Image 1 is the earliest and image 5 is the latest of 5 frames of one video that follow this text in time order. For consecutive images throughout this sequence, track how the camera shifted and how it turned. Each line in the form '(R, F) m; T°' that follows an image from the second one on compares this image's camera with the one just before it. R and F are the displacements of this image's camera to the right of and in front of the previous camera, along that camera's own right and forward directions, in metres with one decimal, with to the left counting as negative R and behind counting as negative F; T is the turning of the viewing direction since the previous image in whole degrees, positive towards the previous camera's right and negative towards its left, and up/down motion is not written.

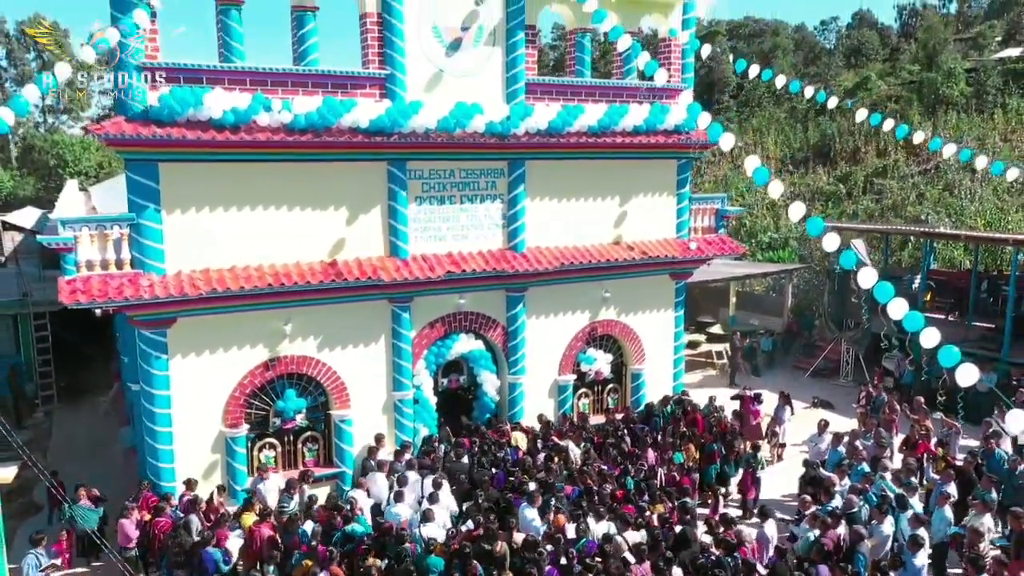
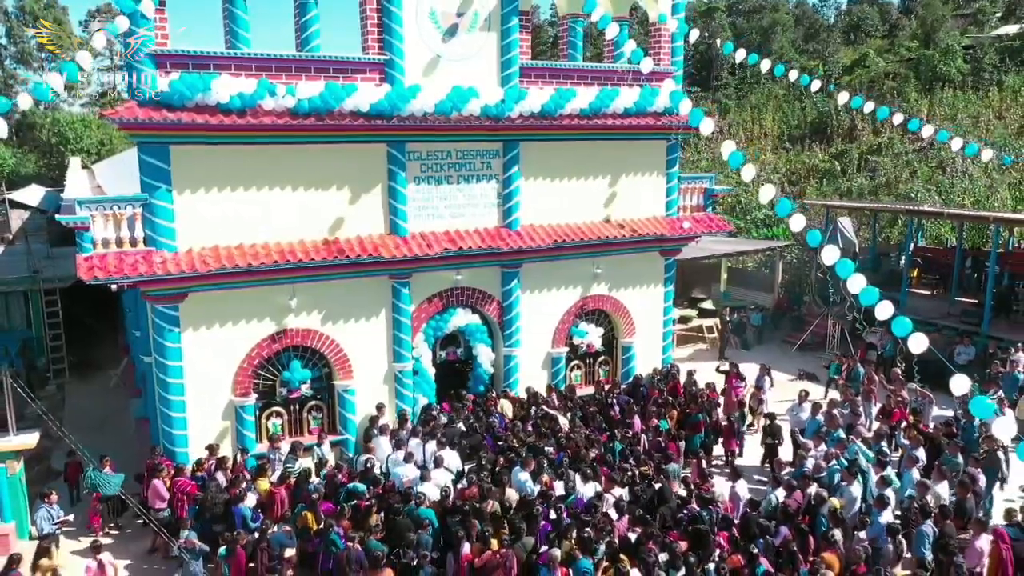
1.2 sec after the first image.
(+0.1, -0.6) m; 0°
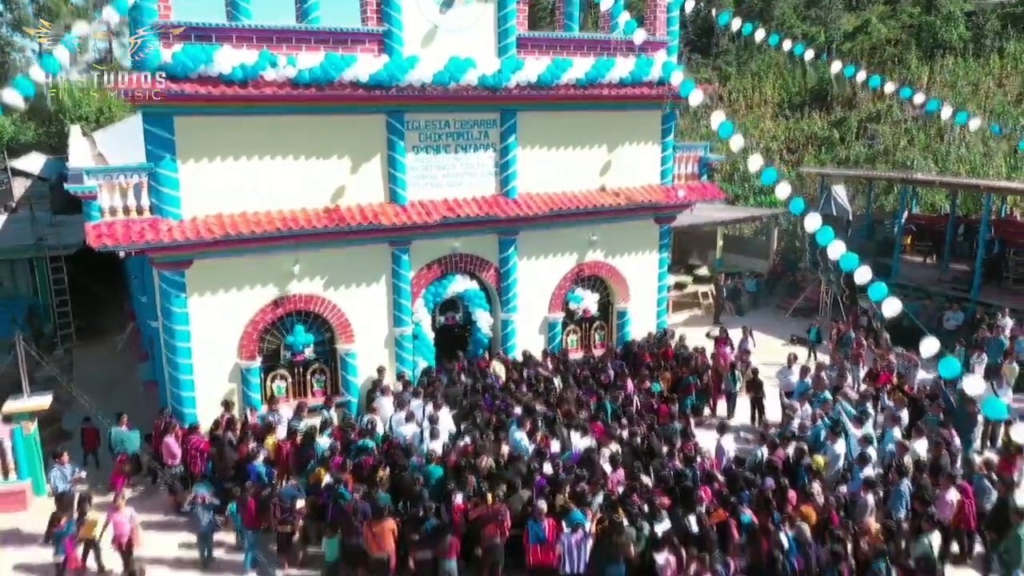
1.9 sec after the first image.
(+0.1, -0.4) m; 0°
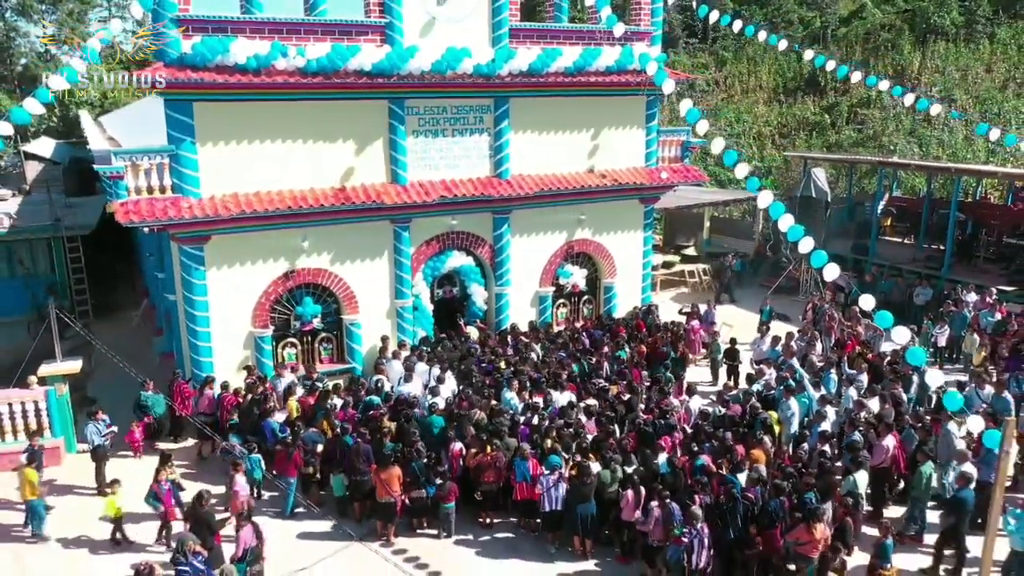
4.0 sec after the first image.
(+0.1, -1.1) m; 0°
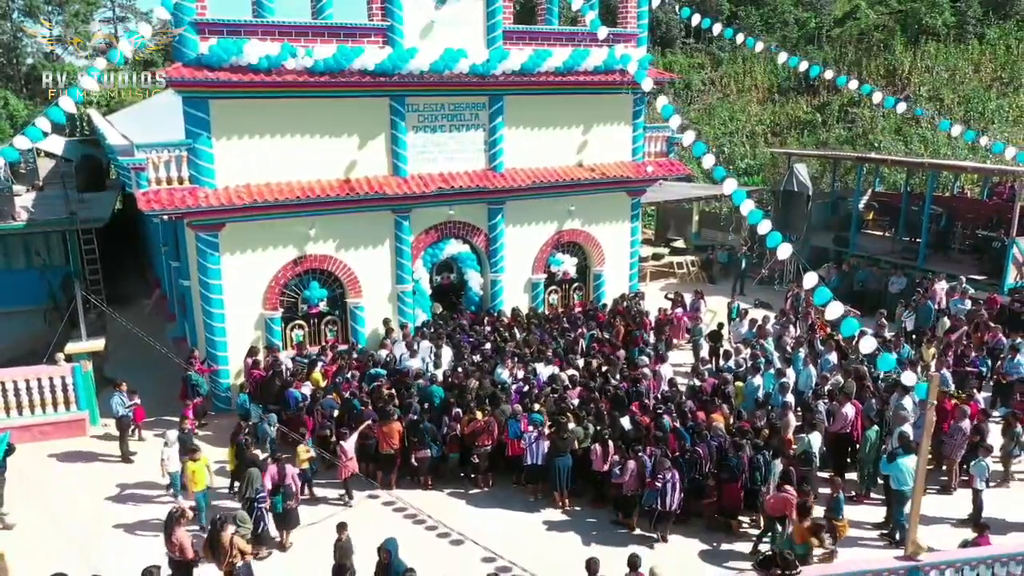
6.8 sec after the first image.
(+0.1, -1.1) m; 0°
